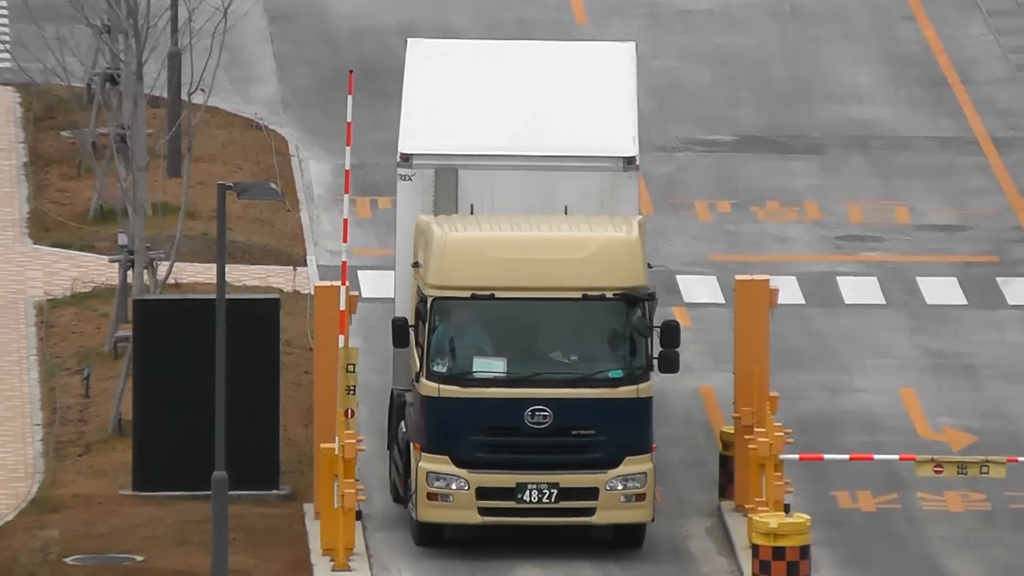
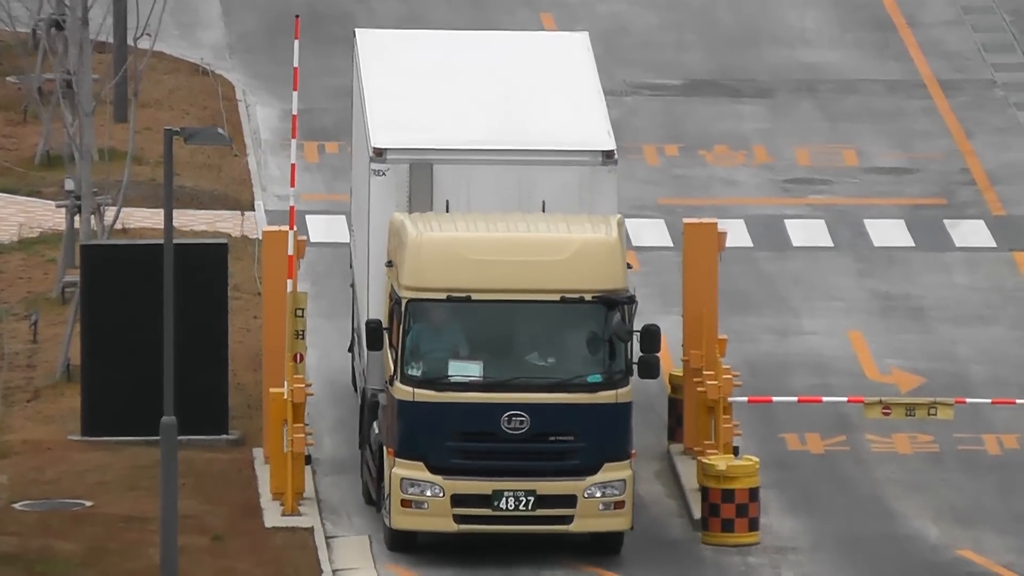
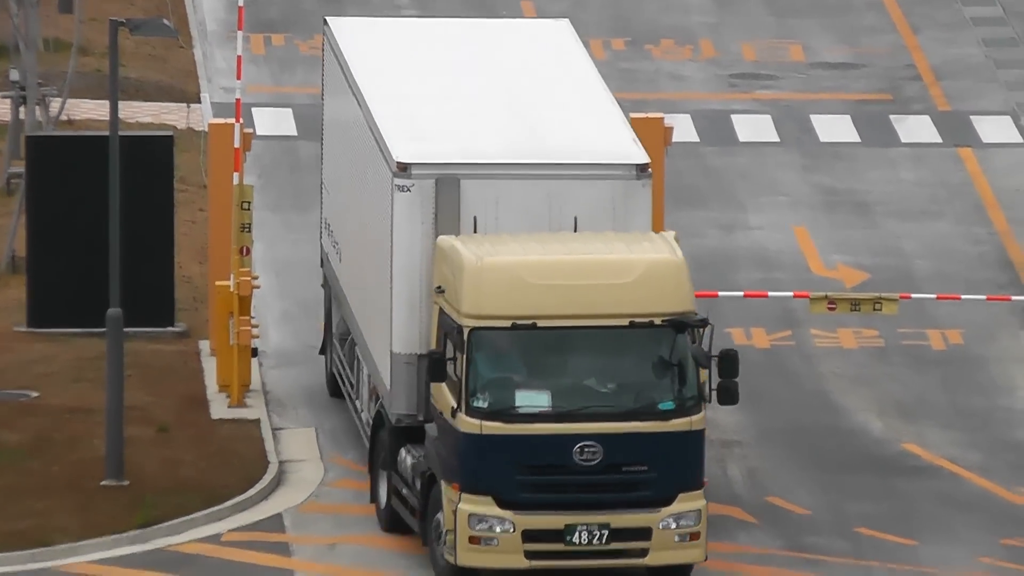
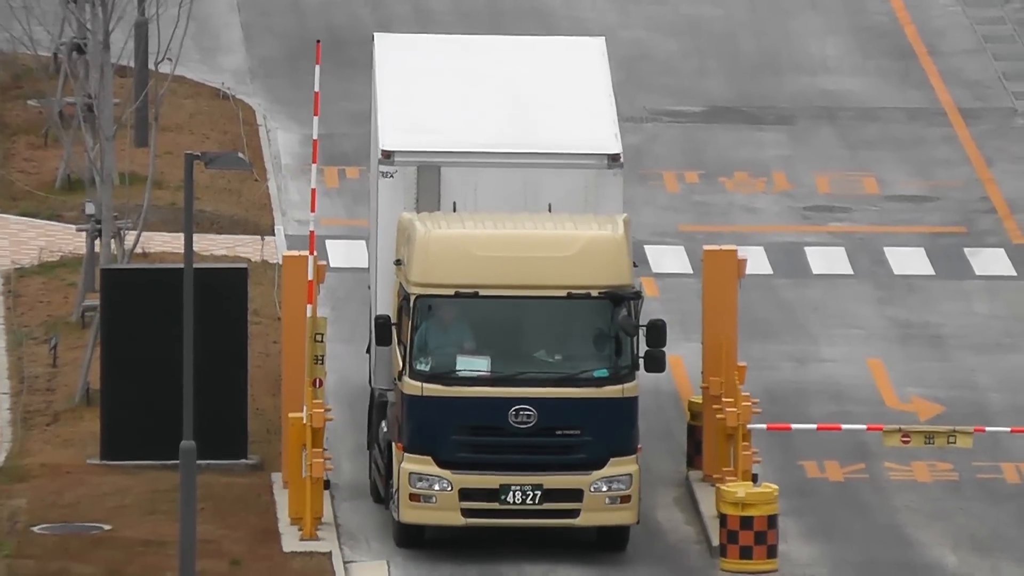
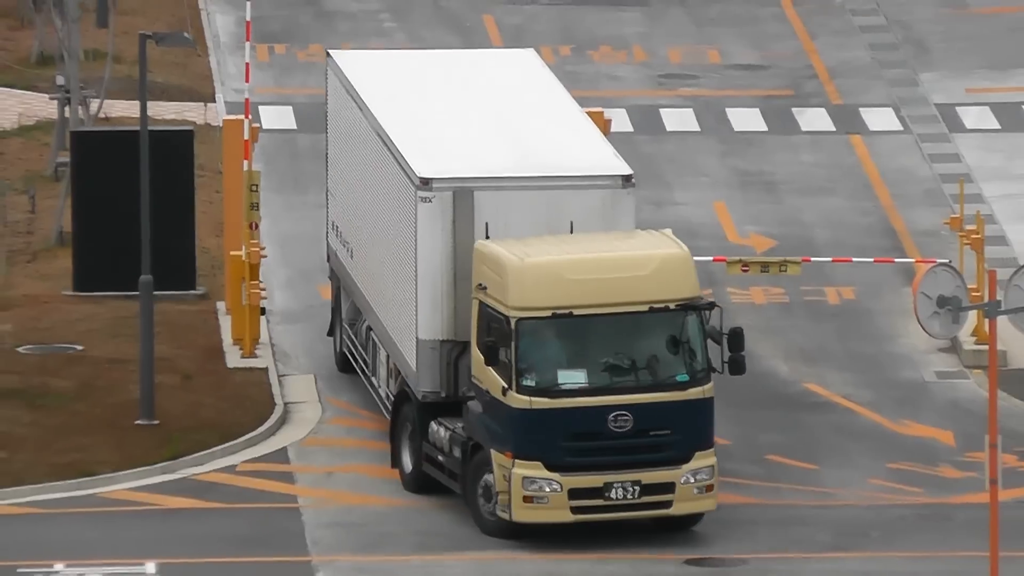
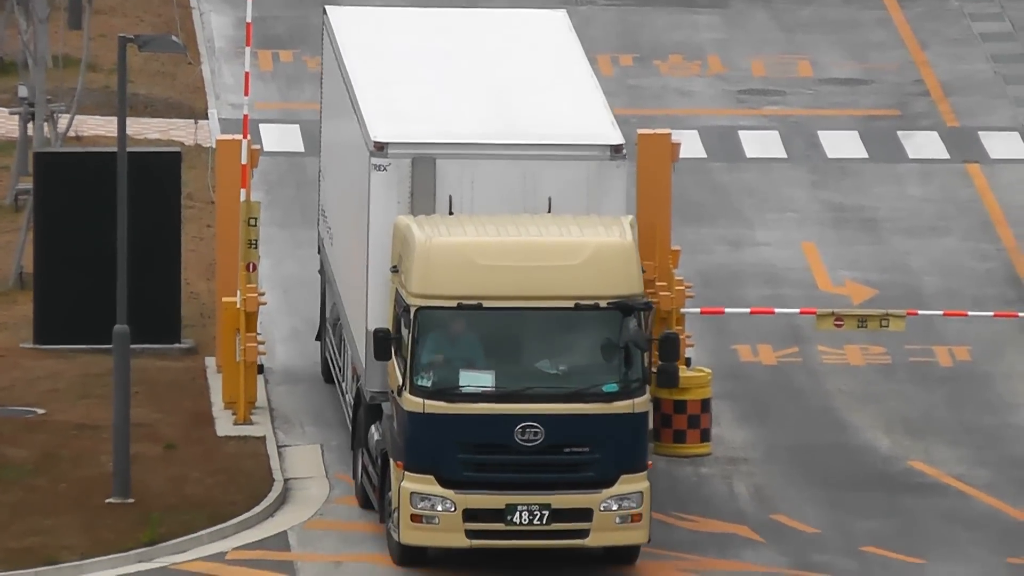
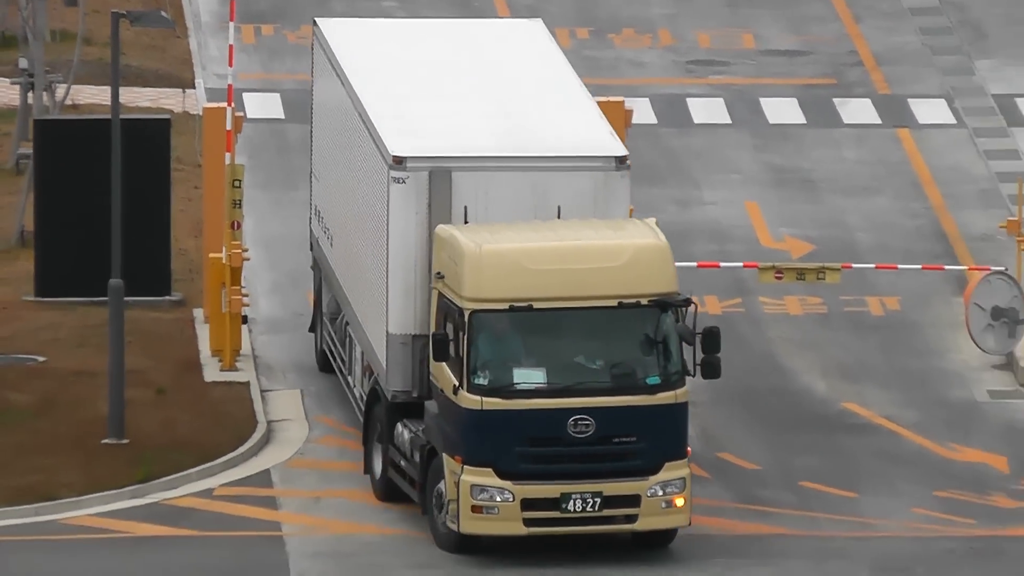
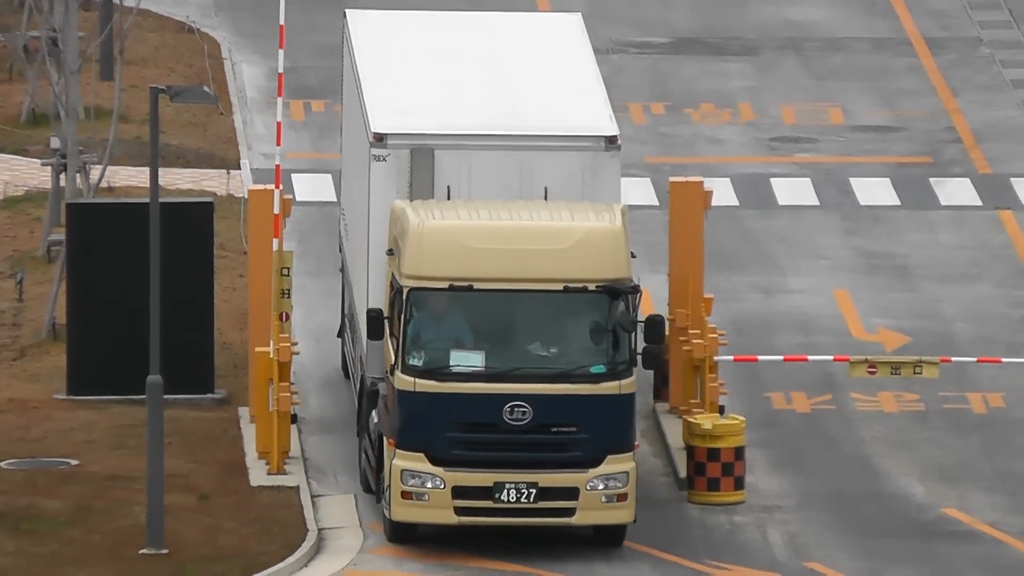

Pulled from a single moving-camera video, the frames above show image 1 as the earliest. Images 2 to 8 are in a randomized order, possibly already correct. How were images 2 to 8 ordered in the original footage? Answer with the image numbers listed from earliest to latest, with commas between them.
4, 2, 8, 6, 3, 7, 5
